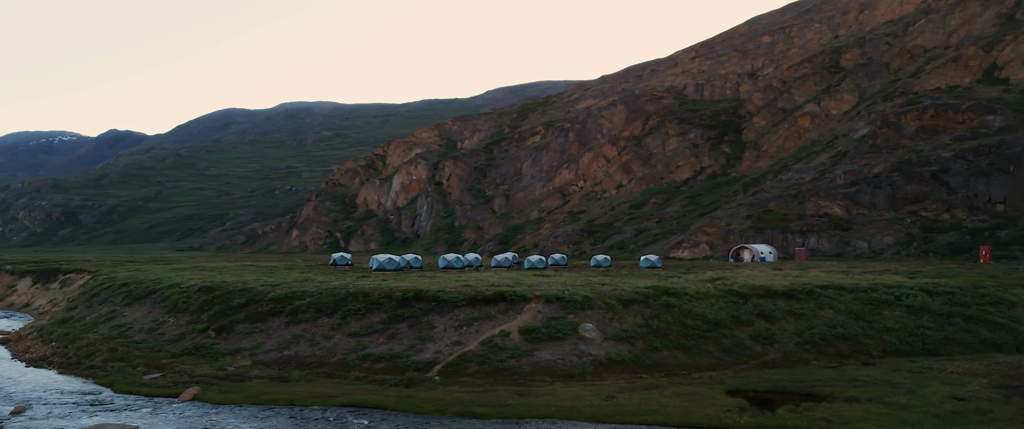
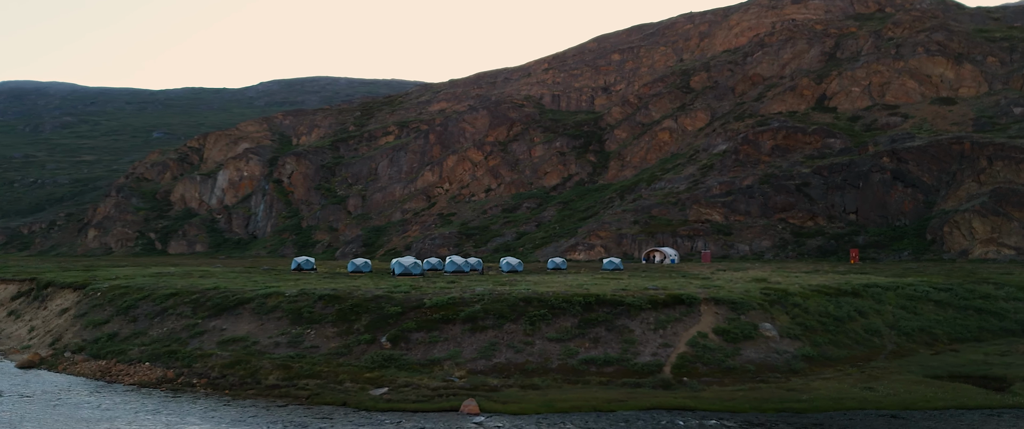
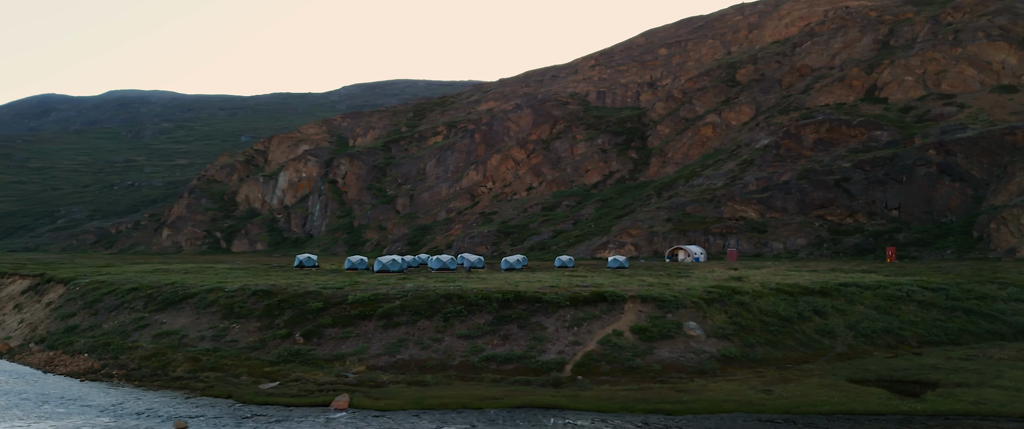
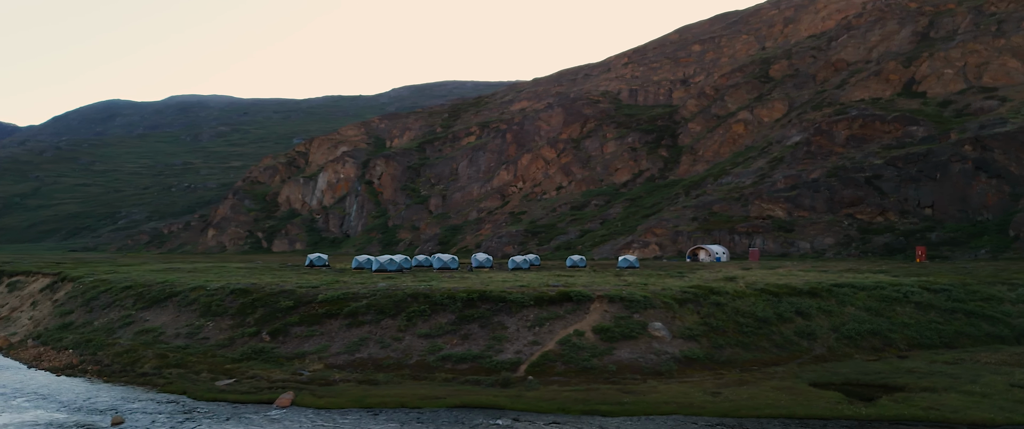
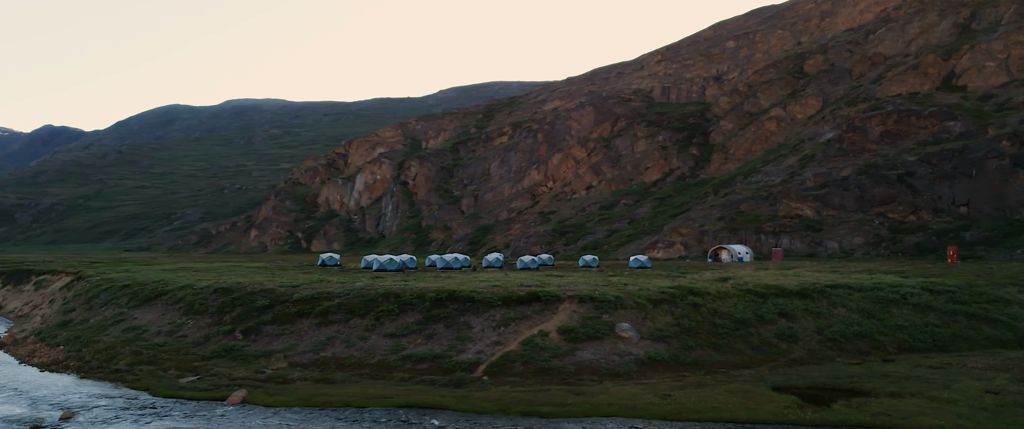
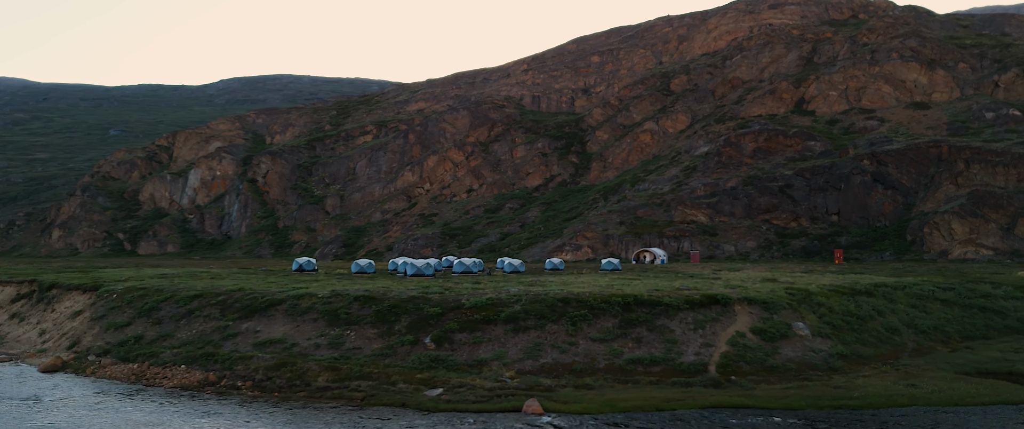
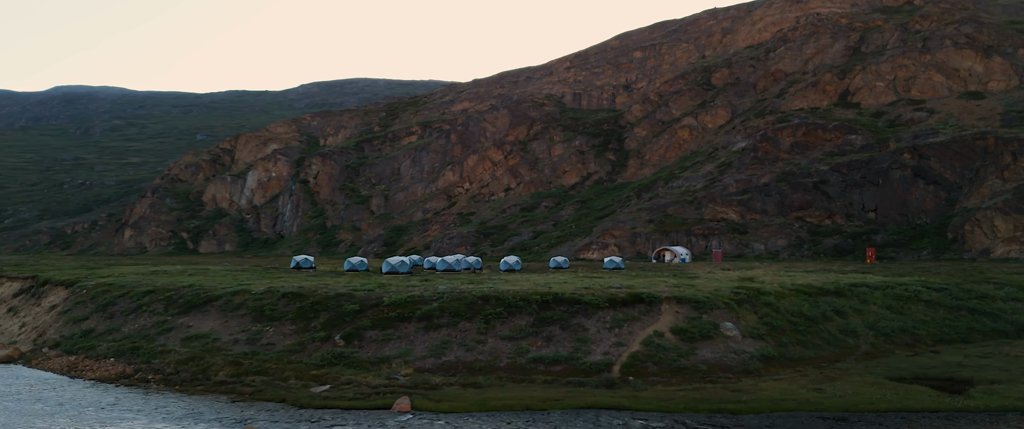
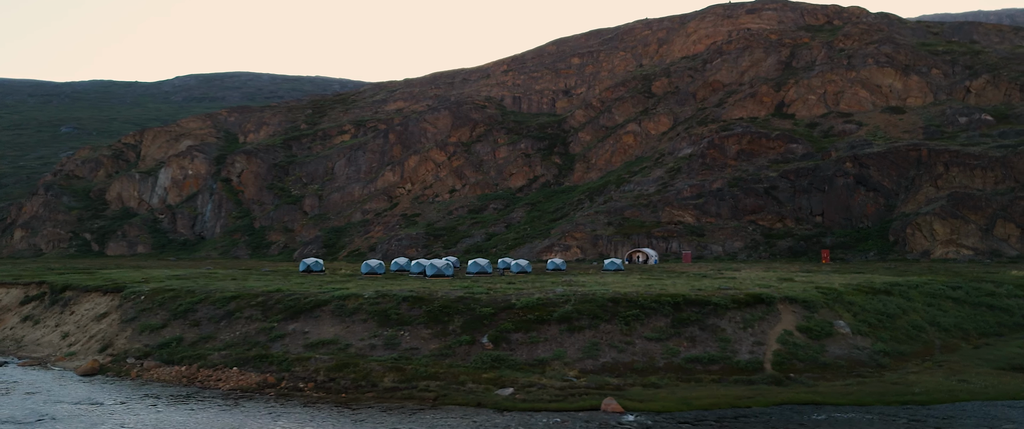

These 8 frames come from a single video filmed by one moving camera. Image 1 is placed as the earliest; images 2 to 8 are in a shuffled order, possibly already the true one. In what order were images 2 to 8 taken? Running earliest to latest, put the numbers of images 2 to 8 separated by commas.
5, 4, 3, 7, 2, 6, 8
